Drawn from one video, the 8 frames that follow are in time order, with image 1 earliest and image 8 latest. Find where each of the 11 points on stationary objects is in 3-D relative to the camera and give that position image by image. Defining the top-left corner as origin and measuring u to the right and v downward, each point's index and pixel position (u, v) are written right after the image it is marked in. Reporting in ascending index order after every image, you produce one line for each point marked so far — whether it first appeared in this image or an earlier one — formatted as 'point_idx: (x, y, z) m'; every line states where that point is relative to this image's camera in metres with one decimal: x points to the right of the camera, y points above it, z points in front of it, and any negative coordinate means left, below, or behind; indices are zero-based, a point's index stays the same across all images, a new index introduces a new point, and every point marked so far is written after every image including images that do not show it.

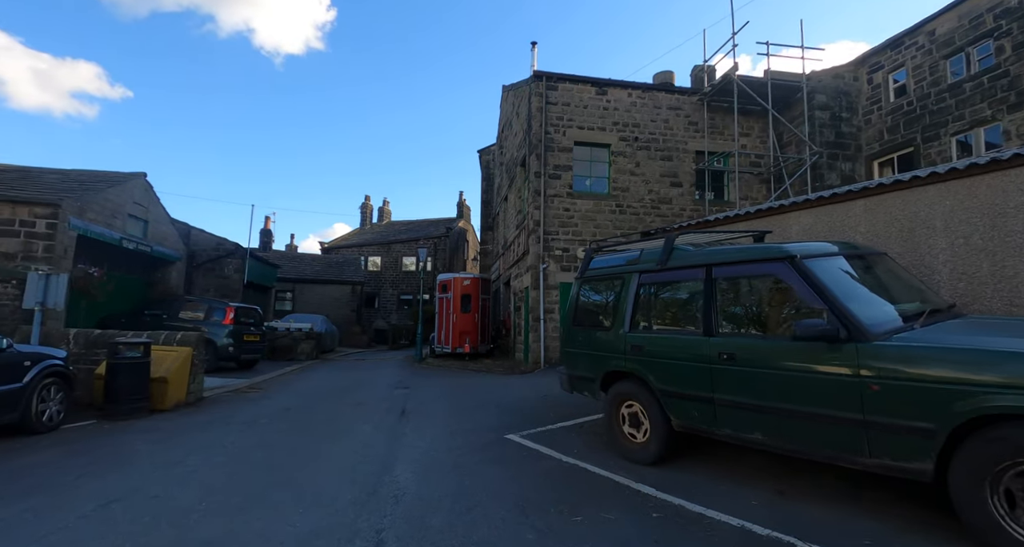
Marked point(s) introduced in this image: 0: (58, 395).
0: (-5.7, -1.6, +6.1) m
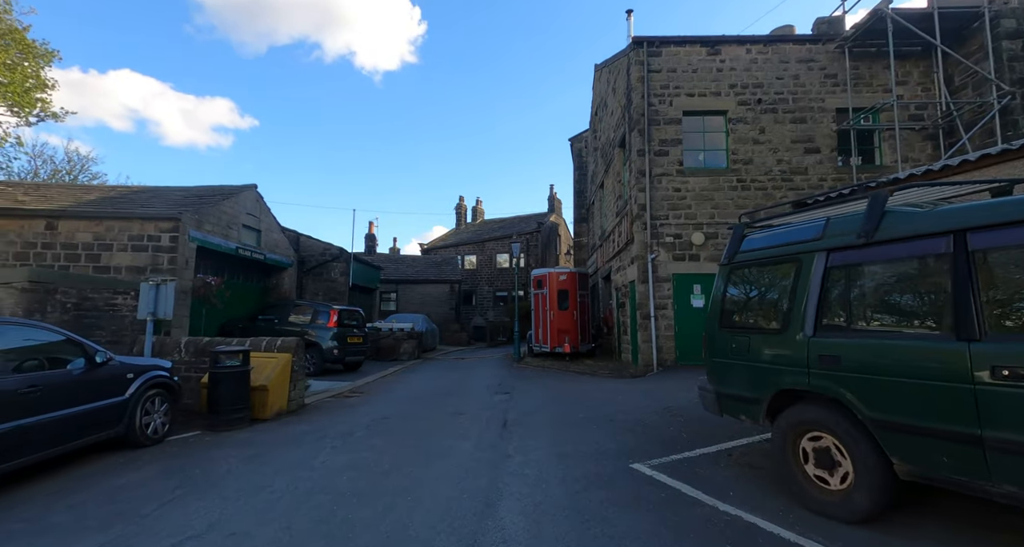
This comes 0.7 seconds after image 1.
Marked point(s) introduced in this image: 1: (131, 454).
0: (-4.3, -1.7, +5.9) m
1: (-4.3, -2.0, +5.3) m
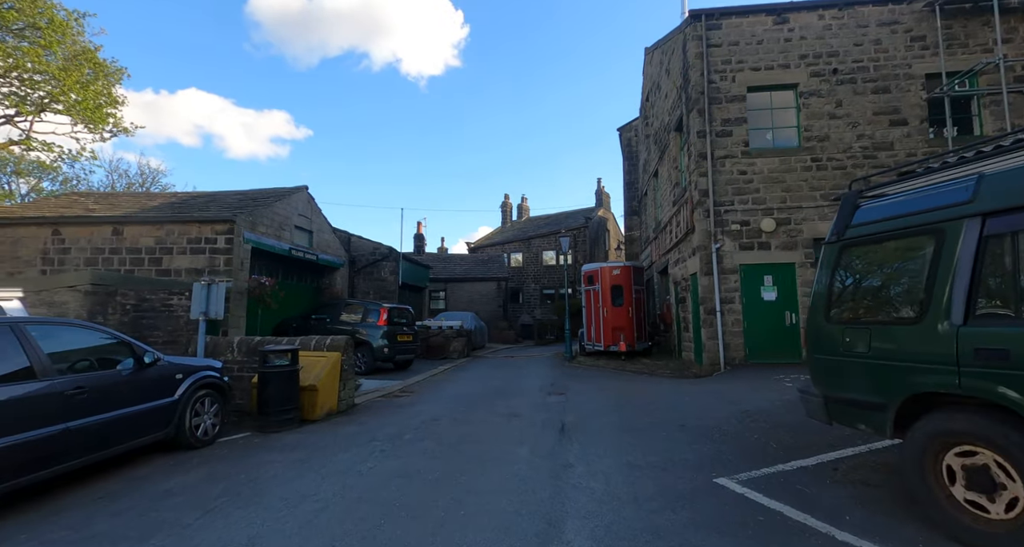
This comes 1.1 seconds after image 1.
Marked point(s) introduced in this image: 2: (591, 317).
0: (-3.6, -1.6, +5.8) m
1: (-3.6, -2.0, +5.2) m
2: (+2.6, -1.4, +15.4) m
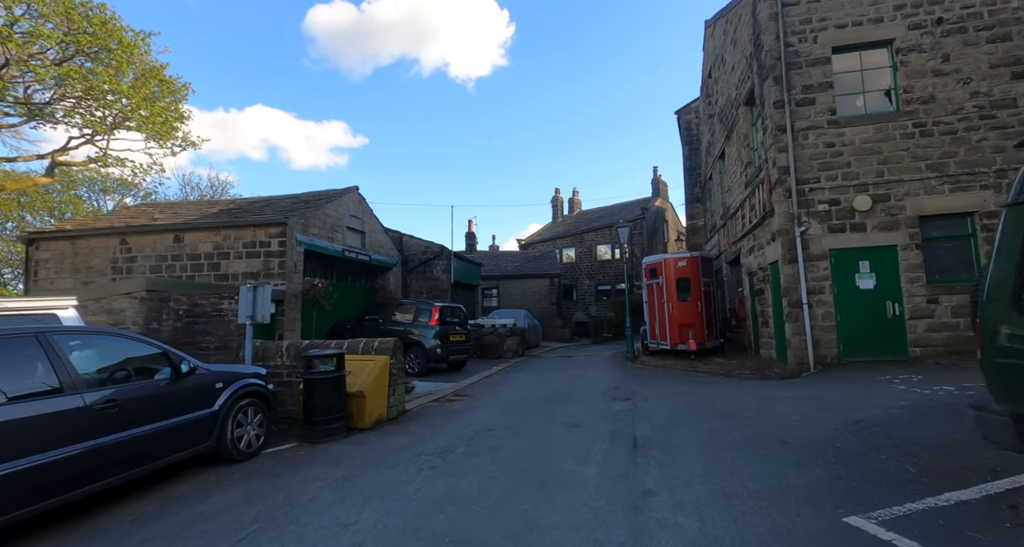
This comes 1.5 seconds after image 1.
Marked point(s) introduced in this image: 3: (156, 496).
0: (-2.9, -1.7, +5.4) m
1: (-3.0, -2.0, +4.8) m
2: (+4.3, -1.2, +14.3) m
3: (-3.2, -2.0, +4.2) m
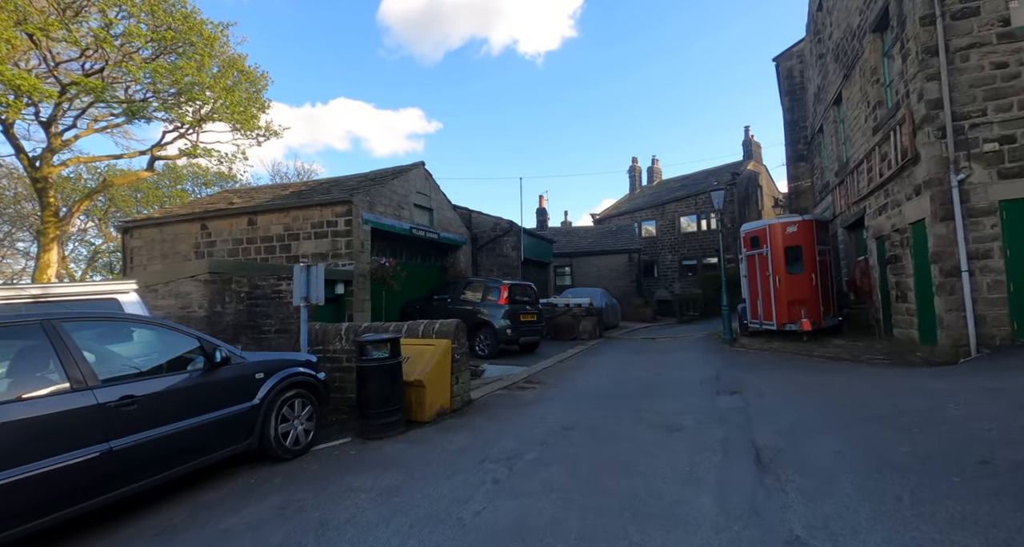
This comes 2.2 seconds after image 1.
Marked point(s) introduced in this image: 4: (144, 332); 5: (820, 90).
0: (-2.1, -1.4, +4.9) m
1: (-2.2, -1.8, +4.3) m
2: (+6.4, -0.3, +12.4) m
3: (-2.5, -1.8, +3.7) m
4: (-3.0, -0.5, +4.0) m
5: (+10.4, +6.2, +15.9) m
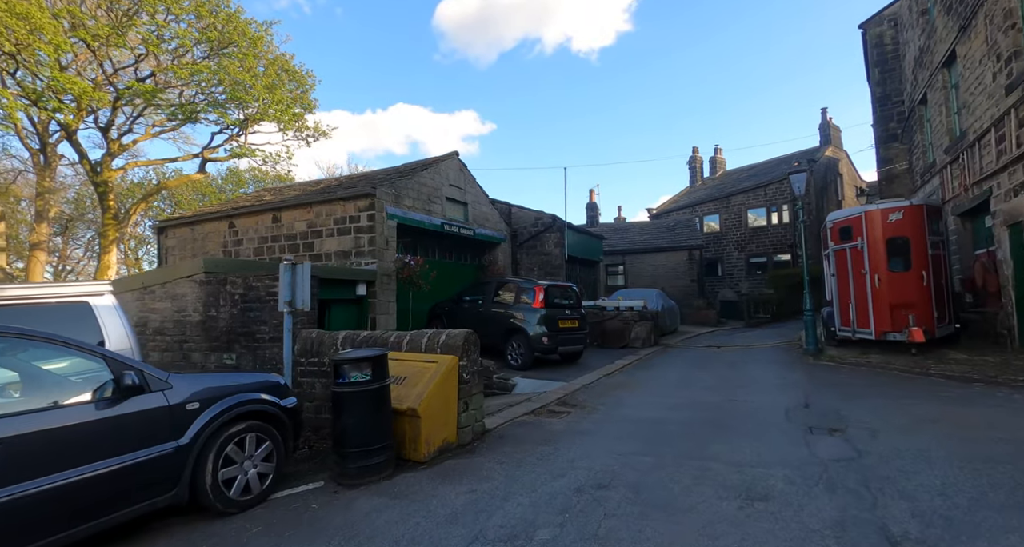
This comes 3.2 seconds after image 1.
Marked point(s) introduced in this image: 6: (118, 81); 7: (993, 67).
0: (-2.0, -1.4, +3.8) m
1: (-2.2, -1.8, +3.3) m
2: (+7.3, -0.3, +10.3) m
3: (-2.6, -1.8, +2.7) m
4: (-3.0, -0.5, +3.0) m
5: (+11.6, +6.3, +13.4) m
6: (-14.8, +7.2, +17.7) m
7: (+9.5, +4.1, +9.4) m
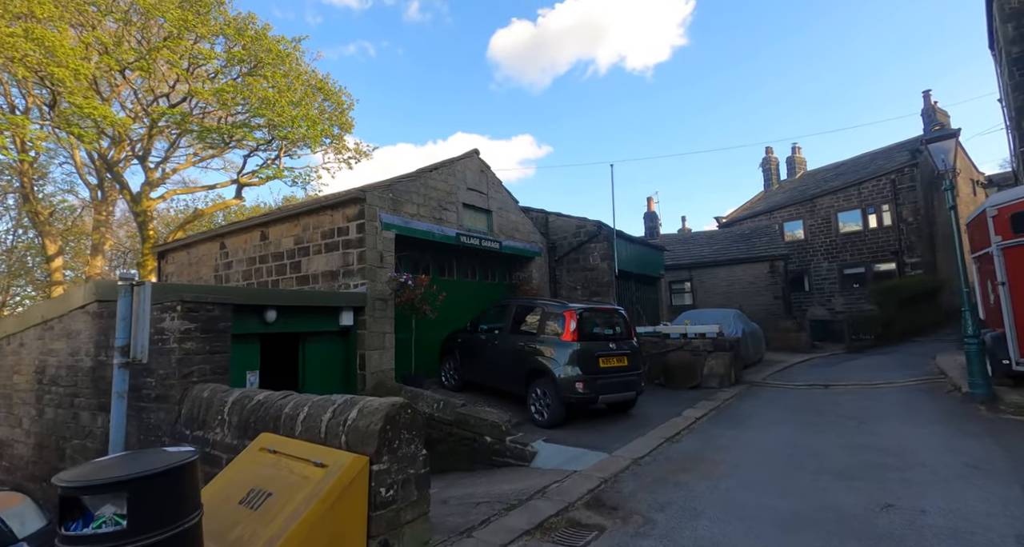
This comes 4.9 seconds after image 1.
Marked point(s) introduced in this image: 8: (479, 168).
0: (-2.3, -1.5, +1.7) m
1: (-2.5, -1.9, +1.2) m
2: (+7.7, -0.4, +7.1) m
3: (-3.0, -1.9, +0.7) m
4: (-3.5, -0.6, +1.1) m
5: (+12.2, +6.1, +9.8) m
6: (-13.4, +6.1, +17.5) m
7: (+9.7, +4.1, +6.0) m
8: (-0.7, +2.3, +10.6) m
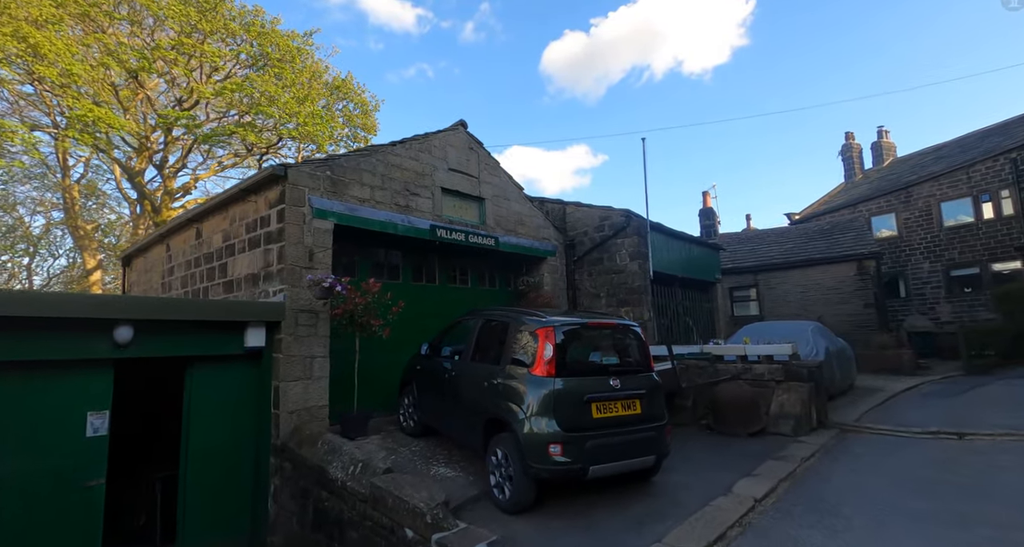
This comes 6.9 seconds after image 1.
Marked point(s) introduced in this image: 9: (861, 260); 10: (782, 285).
0: (-3.3, -1.4, -0.2) m
1: (-3.6, -1.8, -0.7) m
2: (+7.3, -0.3, +3.9) m
3: (-4.1, -1.8, -1.2) m
4: (-4.6, -0.5, -0.7) m
5: (+12.0, +6.3, +6.3) m
6: (-12.6, +5.7, +17.0) m
7: (+9.0, +4.3, +2.8) m
8: (-0.8, +2.3, +8.4) m
9: (+12.4, +0.5, +16.8) m
10: (+10.6, -0.4, +18.6) m
